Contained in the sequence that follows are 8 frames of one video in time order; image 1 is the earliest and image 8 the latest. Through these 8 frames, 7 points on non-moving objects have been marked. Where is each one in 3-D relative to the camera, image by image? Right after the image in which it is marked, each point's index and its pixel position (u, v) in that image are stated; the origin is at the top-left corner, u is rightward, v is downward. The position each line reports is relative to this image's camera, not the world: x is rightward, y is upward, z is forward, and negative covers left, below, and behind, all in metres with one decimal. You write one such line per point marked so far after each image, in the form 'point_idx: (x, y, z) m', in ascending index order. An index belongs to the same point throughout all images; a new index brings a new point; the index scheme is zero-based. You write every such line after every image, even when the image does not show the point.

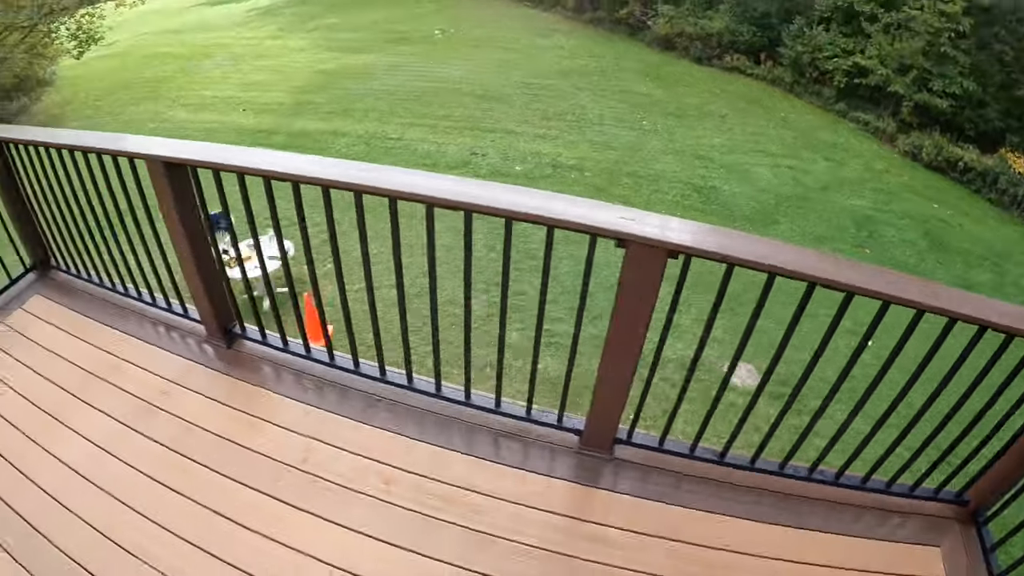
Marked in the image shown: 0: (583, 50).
0: (+1.6, +5.0, +12.5) m
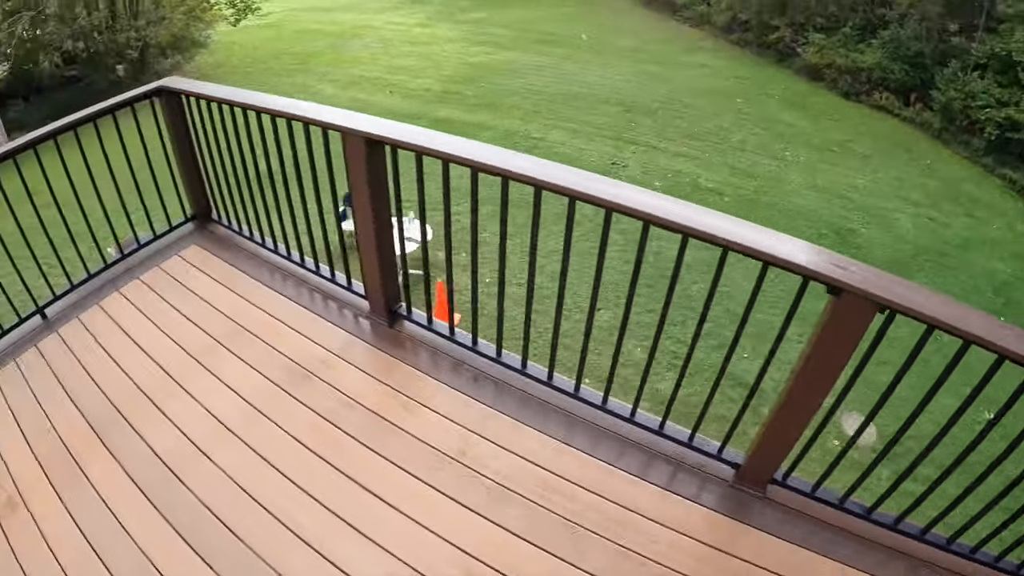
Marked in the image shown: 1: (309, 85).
0: (+4.4, +4.3, +11.9) m
1: (-3.2, +3.3, +9.7) m
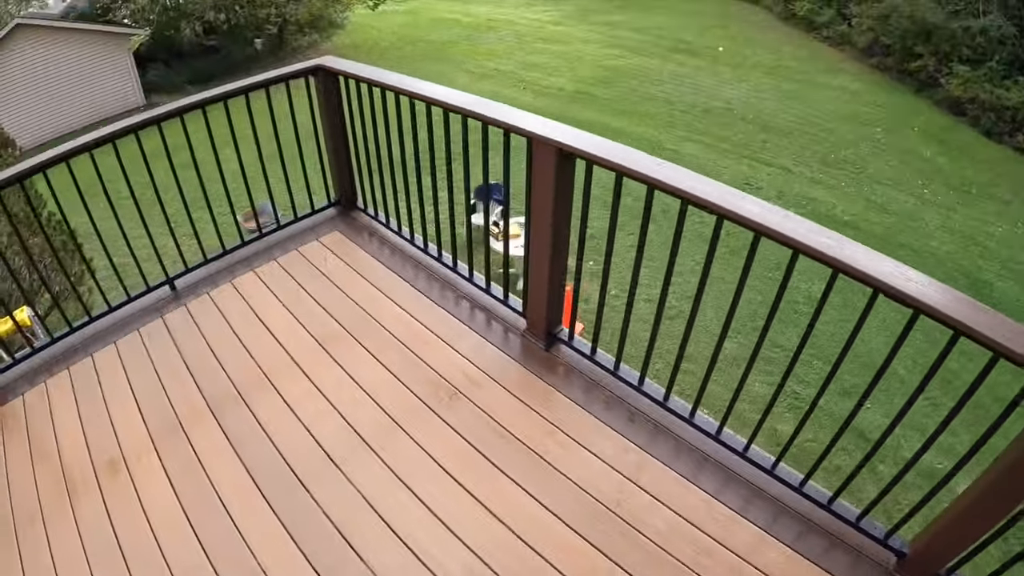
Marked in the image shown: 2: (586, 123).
0: (+6.7, +3.6, +11.2) m
1: (-1.1, +3.4, +9.6) m
2: (+1.0, +2.2, +8.0) m
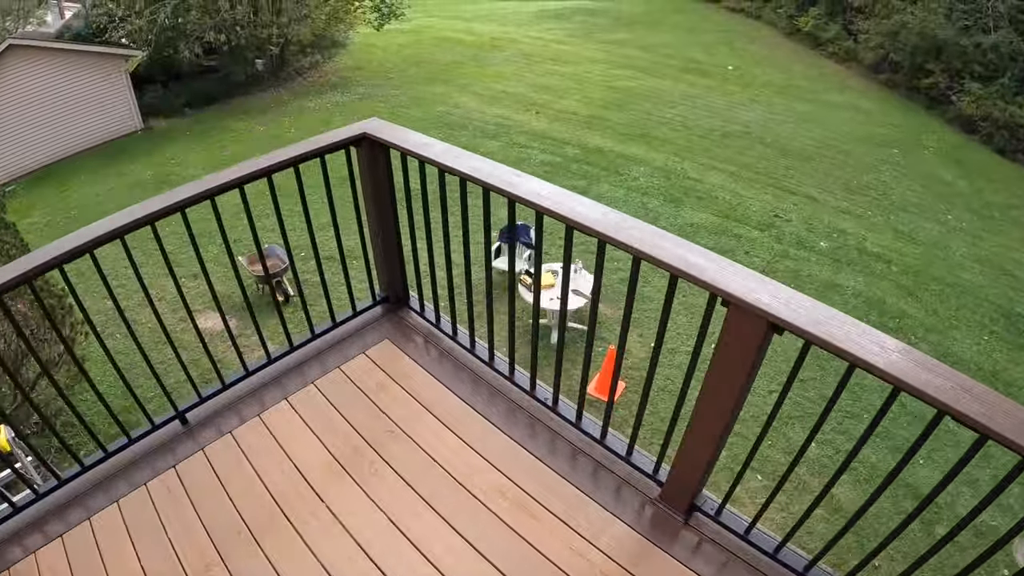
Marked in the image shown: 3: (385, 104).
0: (+6.8, +3.2, +11.0) m
1: (-0.9, +3.0, +9.4) m
2: (+1.2, +1.8, +7.7) m
3: (-1.9, +2.9, +9.2) m
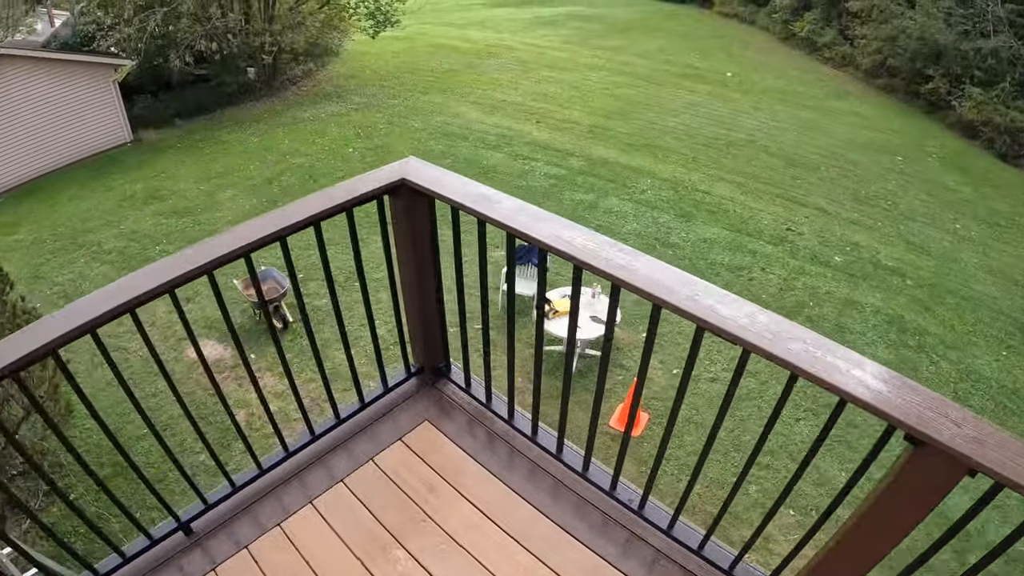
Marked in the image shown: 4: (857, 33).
0: (+6.8, +3.0, +10.8) m
1: (-0.9, +2.8, +9.2) m
2: (+1.2, +1.6, +7.5) m
3: (-2.0, +2.6, +9.0) m
4: (+7.3, +5.4, +12.7) m
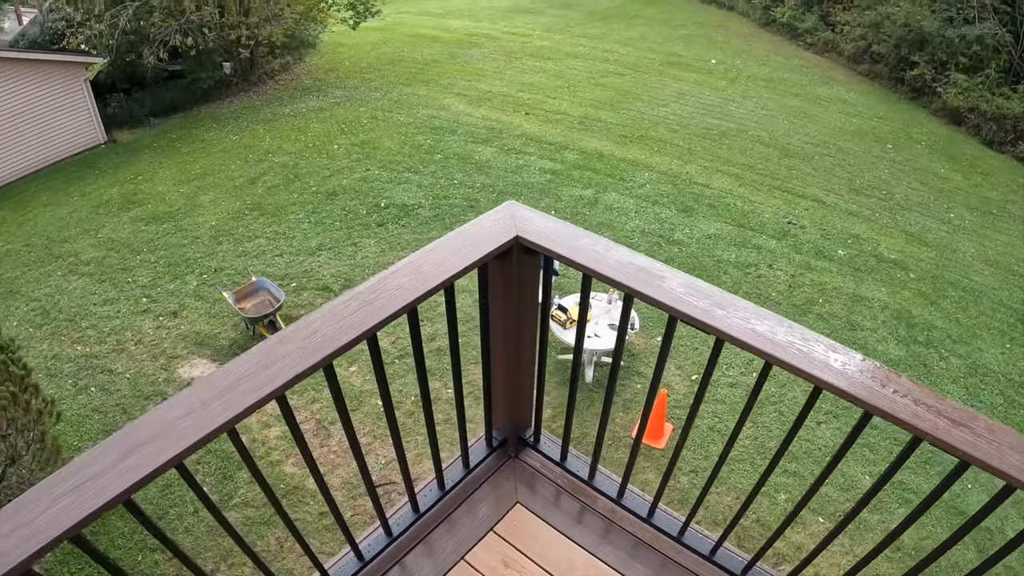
0: (+6.6, +3.2, +10.8) m
1: (-1.1, +2.8, +8.9) m
2: (+1.1, +1.7, +7.3) m
3: (-2.1, +2.6, +8.8) m
4: (+7.0, +5.6, +12.6) m
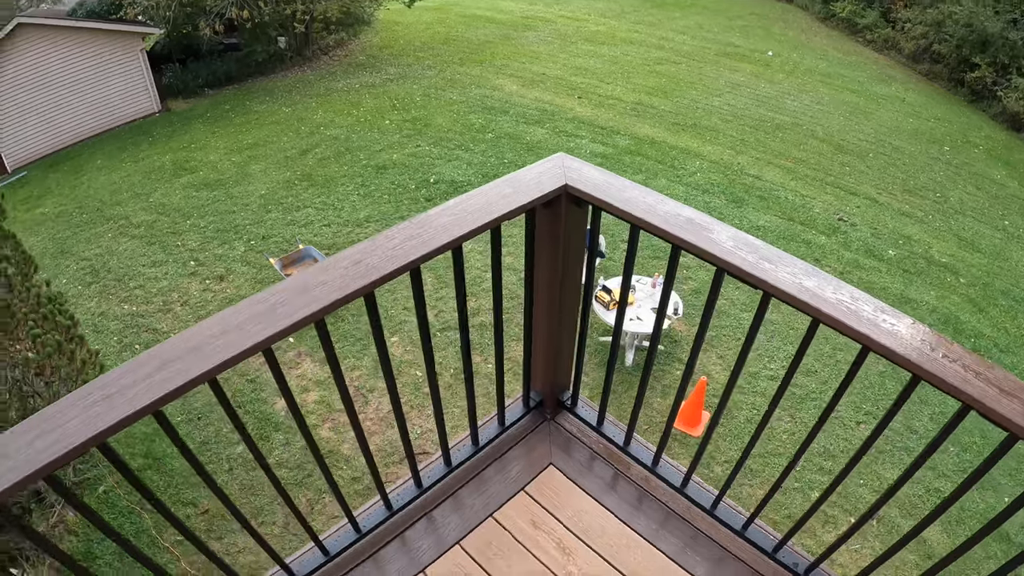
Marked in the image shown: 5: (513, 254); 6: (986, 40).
0: (+7.4, +3.1, +10.4) m
1: (-0.4, +3.1, +8.9) m
2: (+1.6, +1.8, +7.3) m
3: (-1.5, +2.9, +8.8) m
4: (+8.0, +5.5, +12.2) m
5: (0.0, +0.3, +5.5) m
6: (+8.6, +4.4, +10.7) m
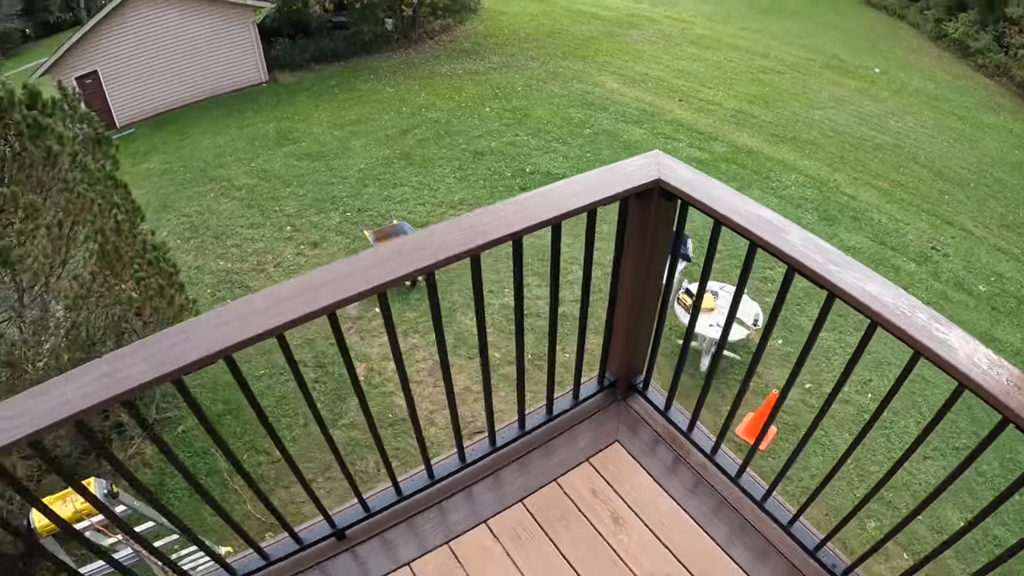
0: (+8.8, +2.4, +9.9) m
1: (+0.9, +3.2, +9.1) m
2: (+2.7, +1.7, +7.2) m
3: (-0.1, +3.1, +9.0) m
4: (+9.8, +4.7, +11.6) m
5: (+0.8, +0.4, +5.6) m
6: (+10.1, +3.5, +10.0) m
